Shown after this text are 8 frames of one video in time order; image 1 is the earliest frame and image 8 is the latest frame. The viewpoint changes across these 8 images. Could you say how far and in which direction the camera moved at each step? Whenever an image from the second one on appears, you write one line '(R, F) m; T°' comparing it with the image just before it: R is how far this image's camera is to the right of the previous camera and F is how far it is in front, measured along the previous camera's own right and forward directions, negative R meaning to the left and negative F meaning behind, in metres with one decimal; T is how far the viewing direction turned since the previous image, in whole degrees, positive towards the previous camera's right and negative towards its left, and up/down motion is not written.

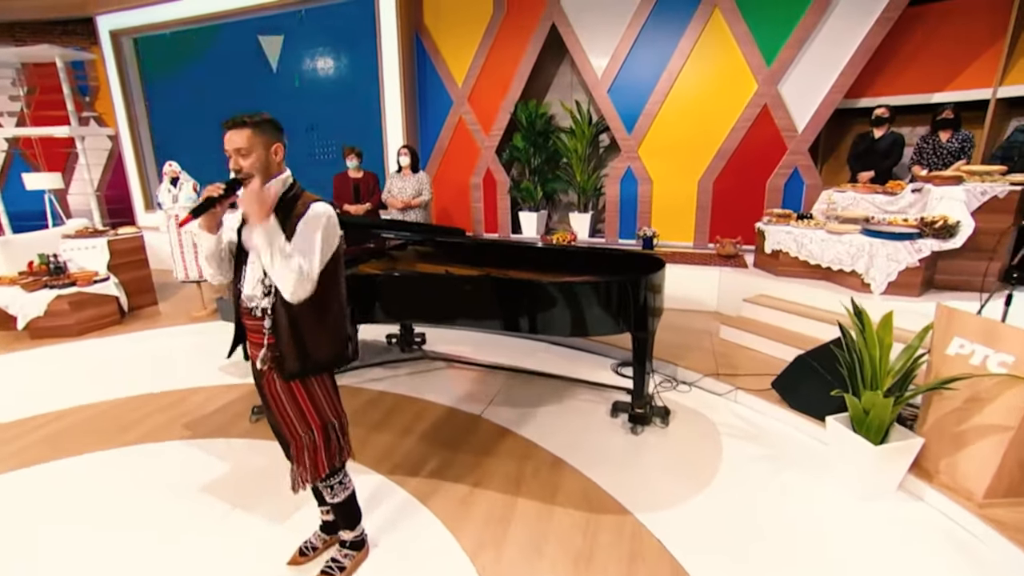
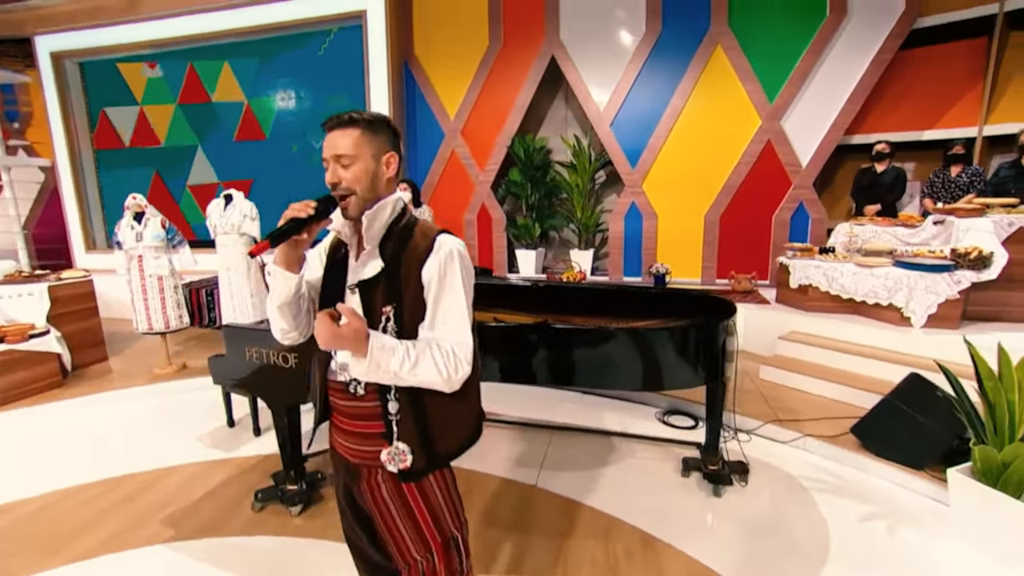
(-0.6, +0.4) m; +6°
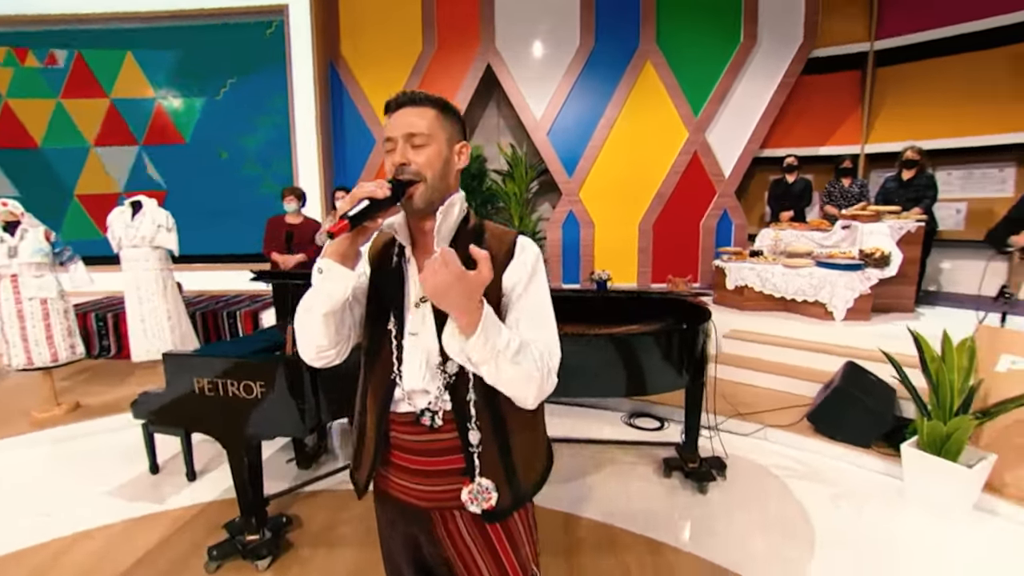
(-0.4, +0.1) m; +11°
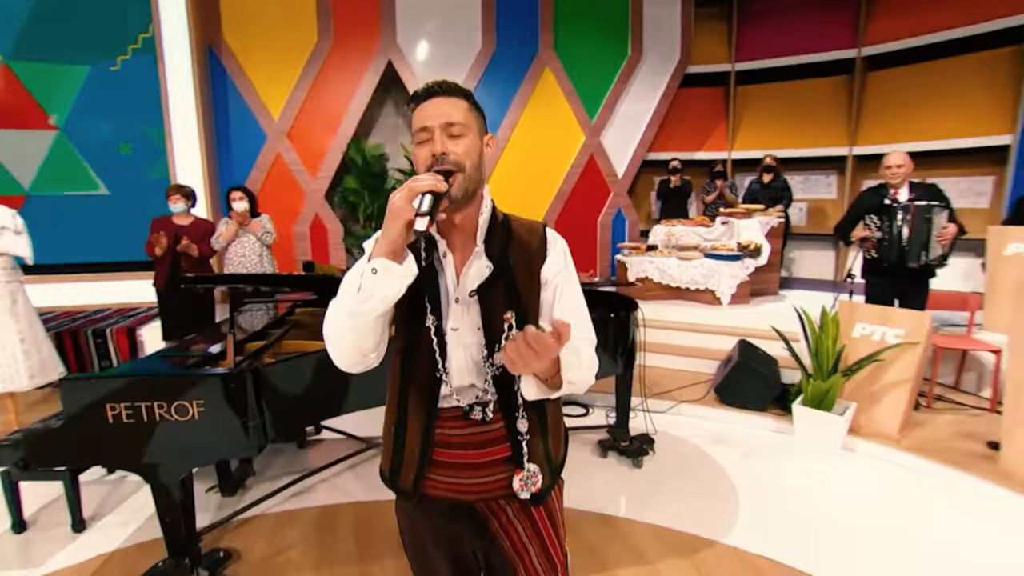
(-0.3, 0.0) m; +14°
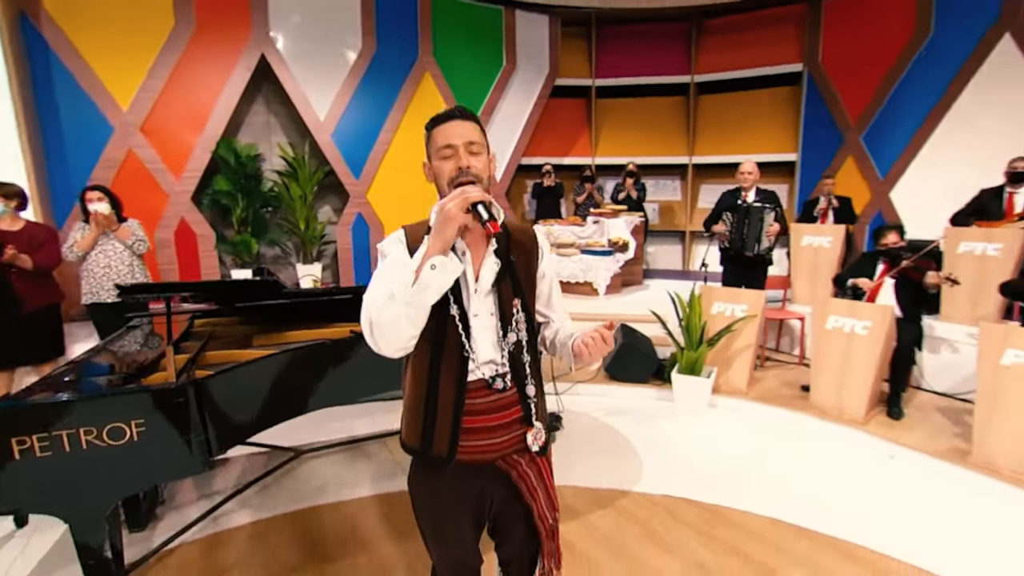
(-0.3, -0.1) m; +16°
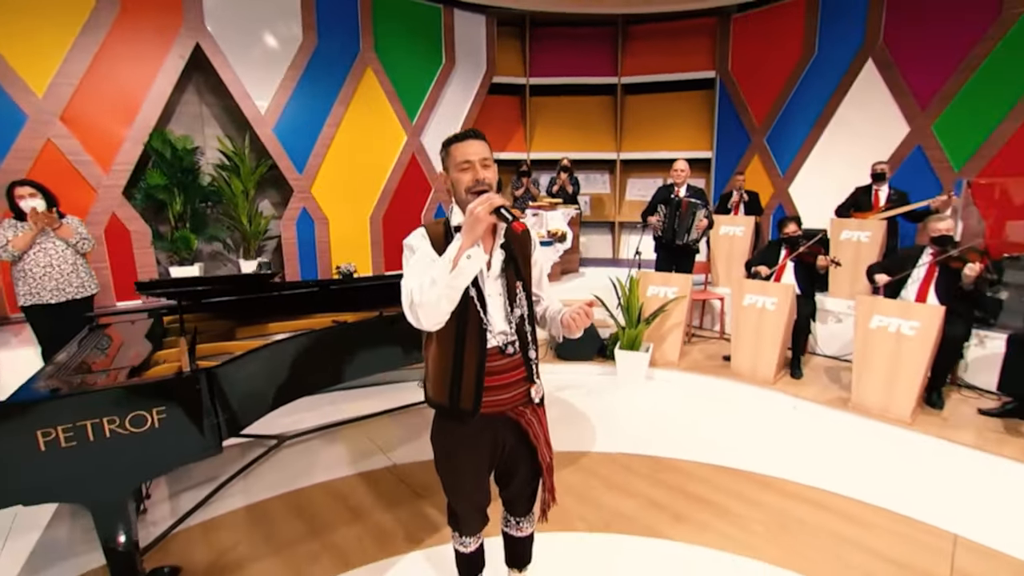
(-0.2, -0.3) m; +8°
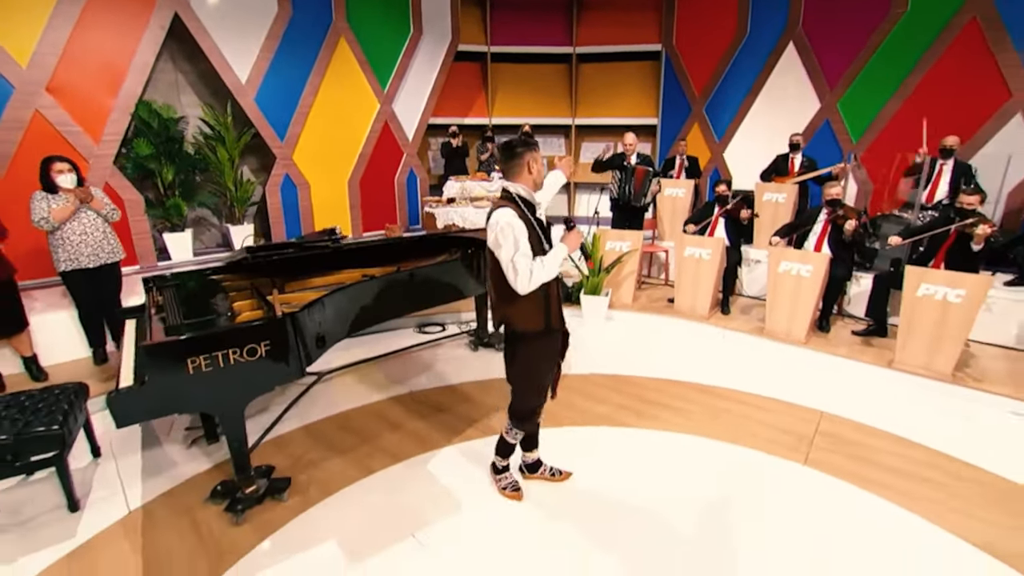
(-0.3, -0.6) m; +6°
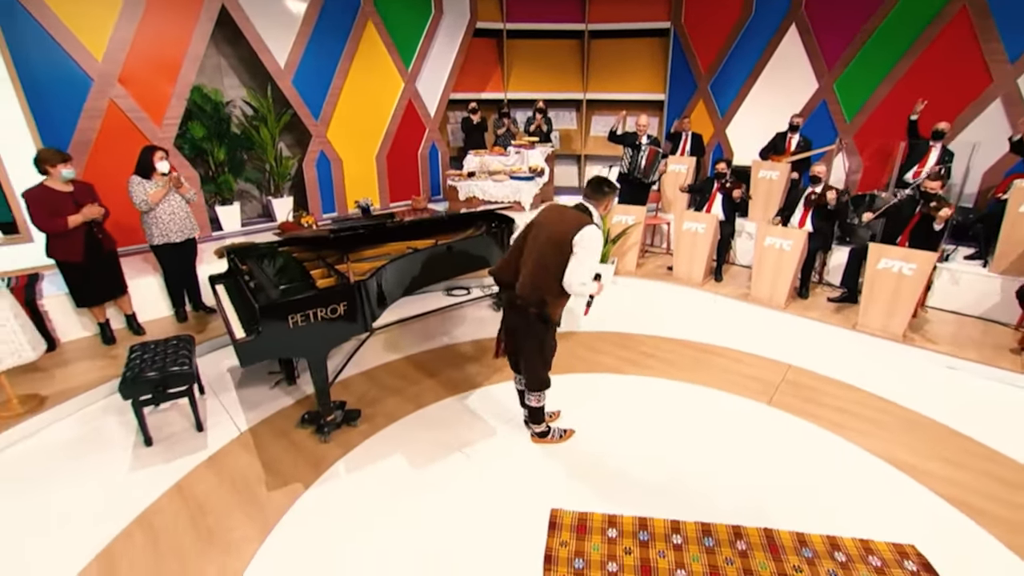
(-0.1, -0.6) m; -1°
